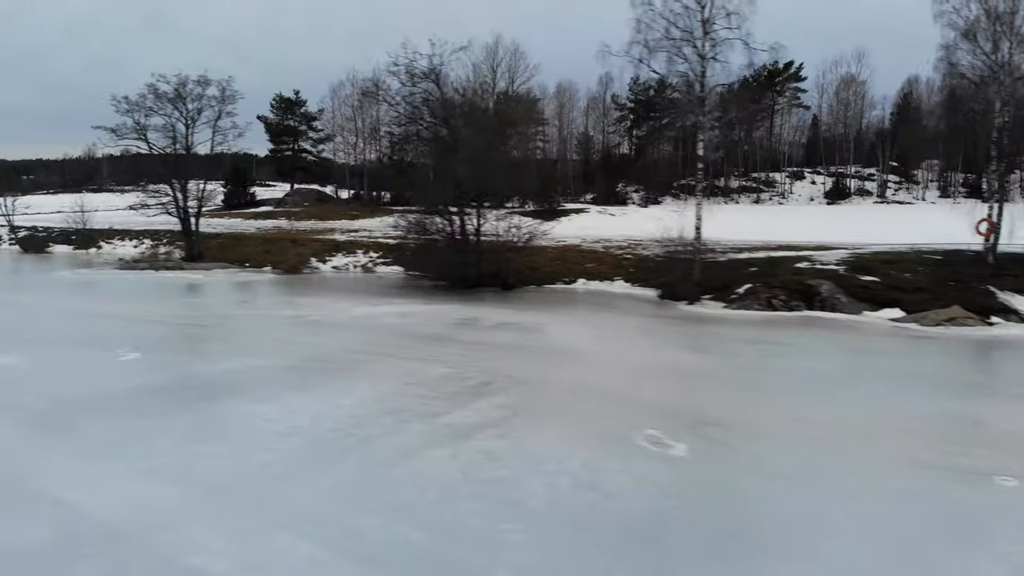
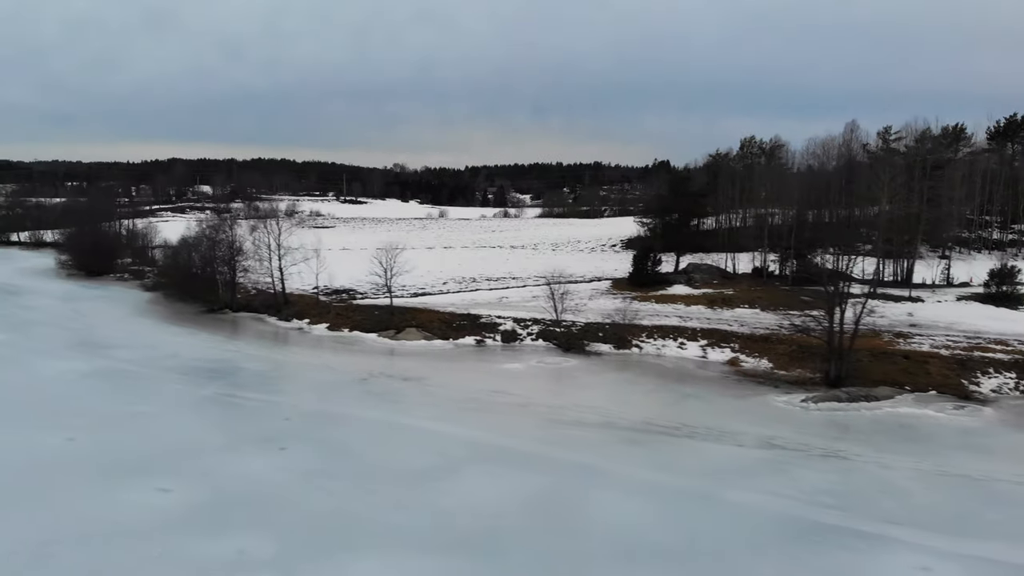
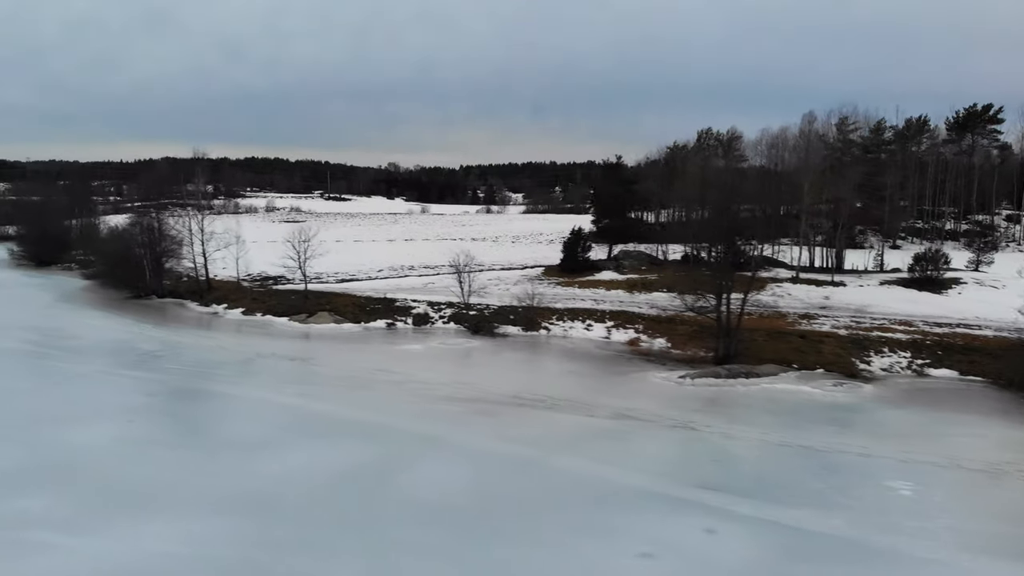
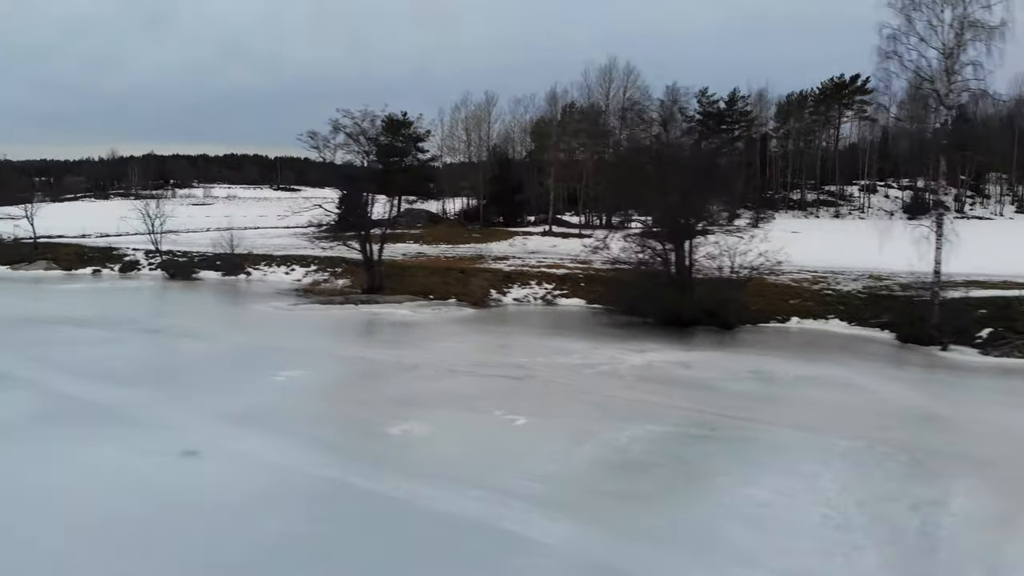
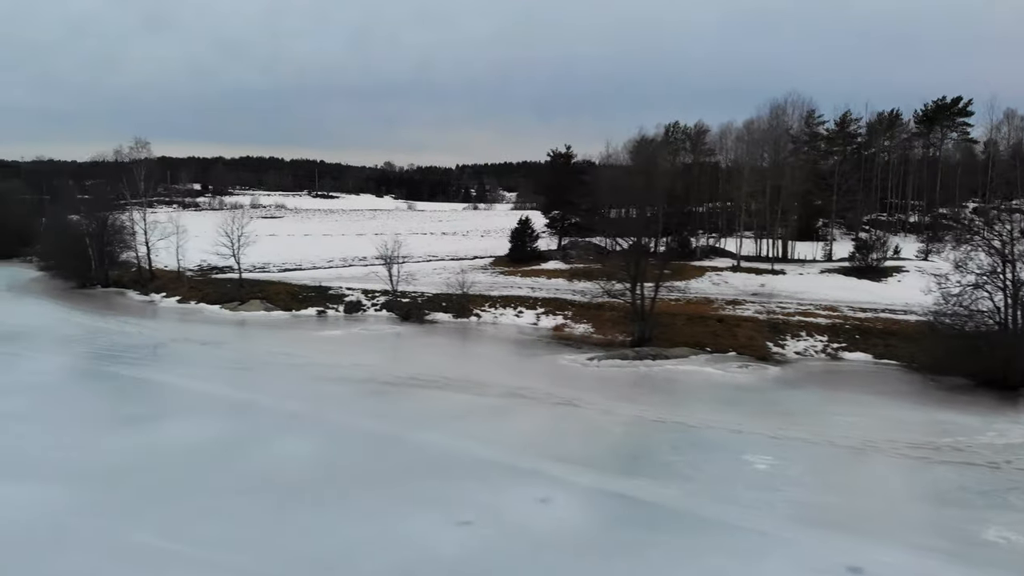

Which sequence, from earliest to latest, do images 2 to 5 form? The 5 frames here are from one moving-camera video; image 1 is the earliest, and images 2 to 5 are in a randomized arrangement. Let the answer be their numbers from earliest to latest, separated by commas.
4, 5, 3, 2
